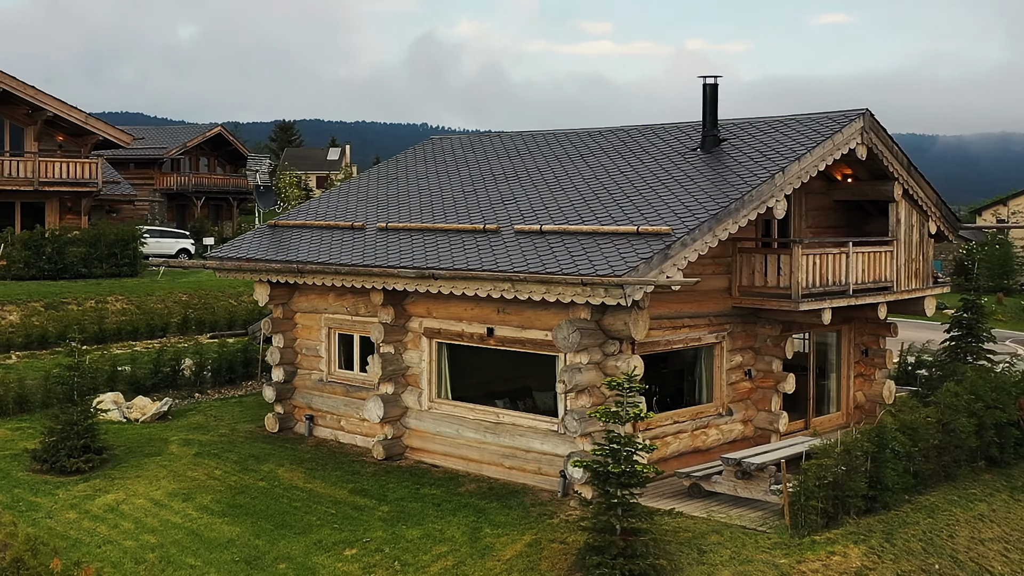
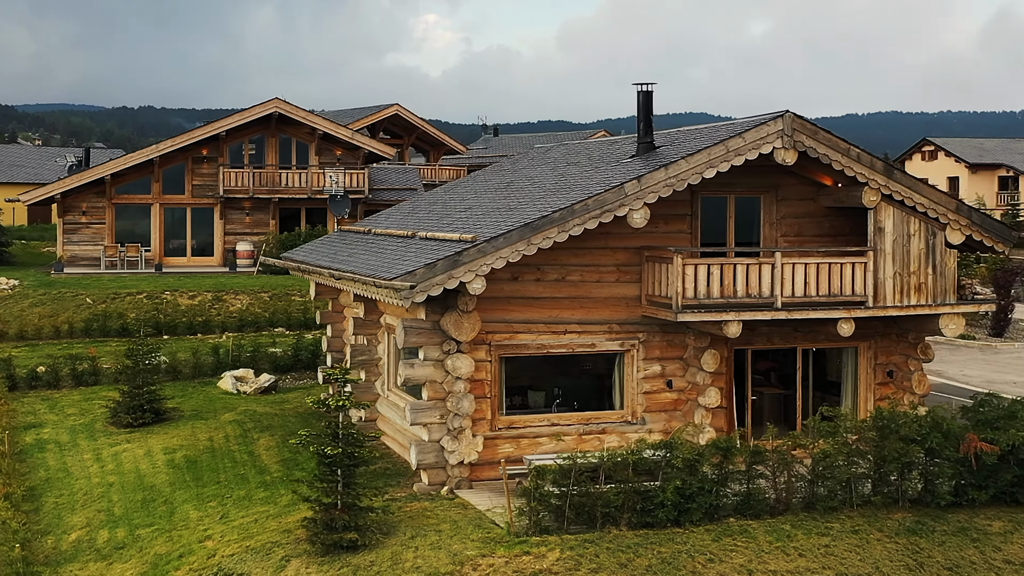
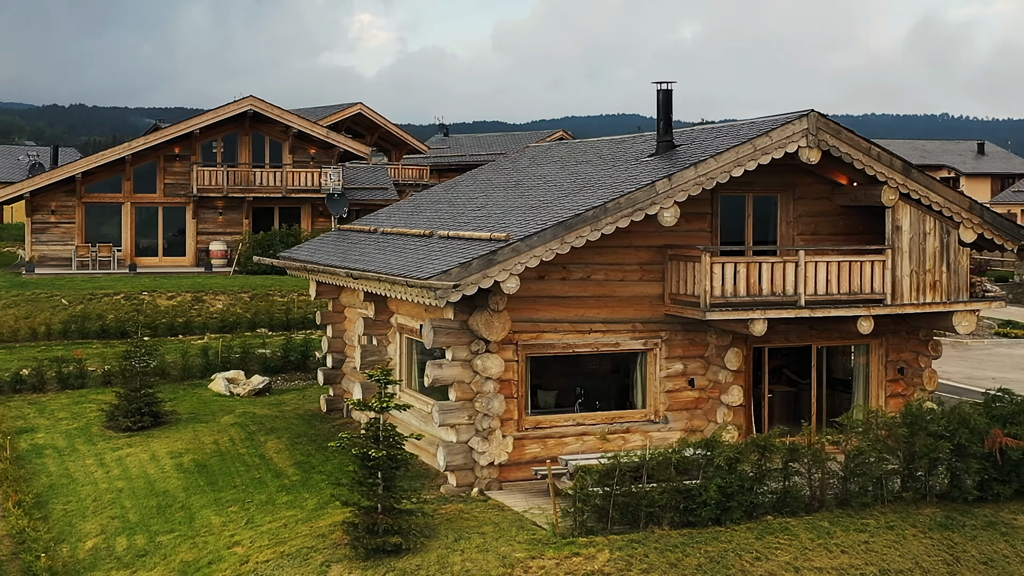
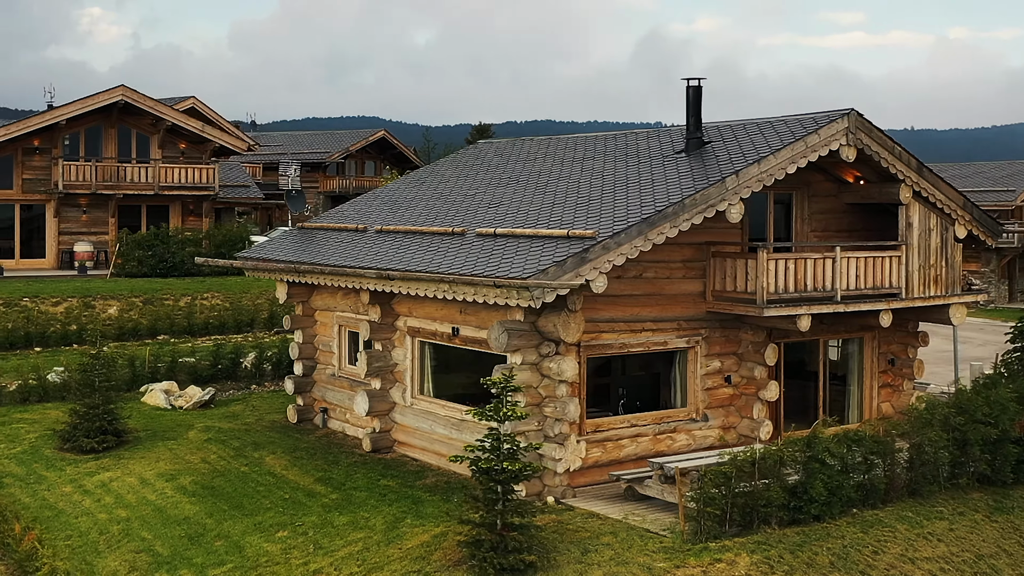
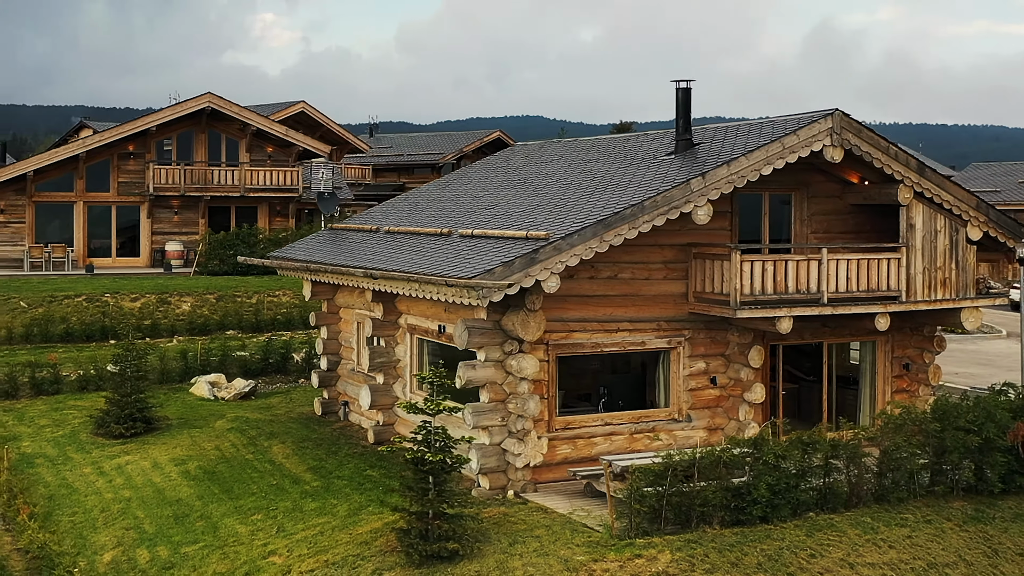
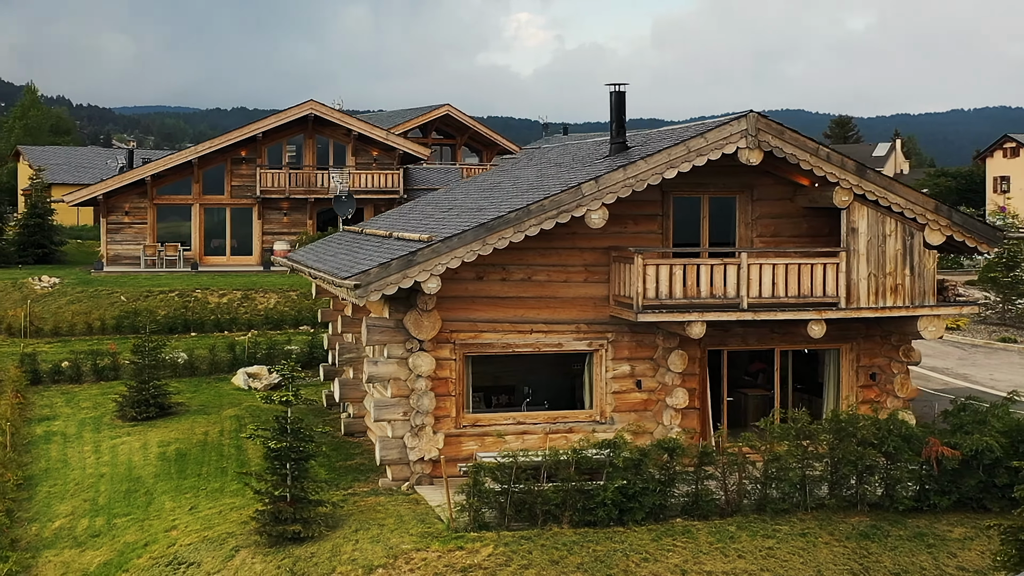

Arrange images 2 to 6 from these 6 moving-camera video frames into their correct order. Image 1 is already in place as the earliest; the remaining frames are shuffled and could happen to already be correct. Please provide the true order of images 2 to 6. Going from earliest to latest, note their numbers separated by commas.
4, 5, 3, 2, 6
